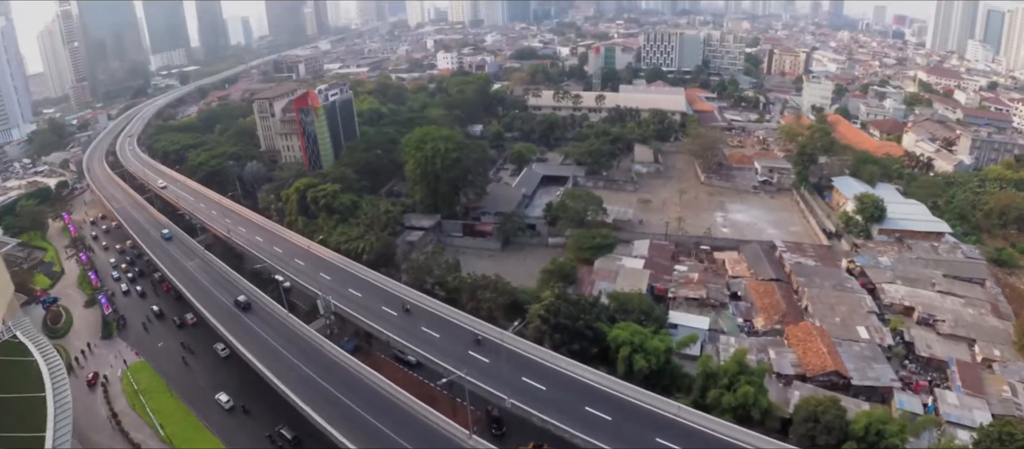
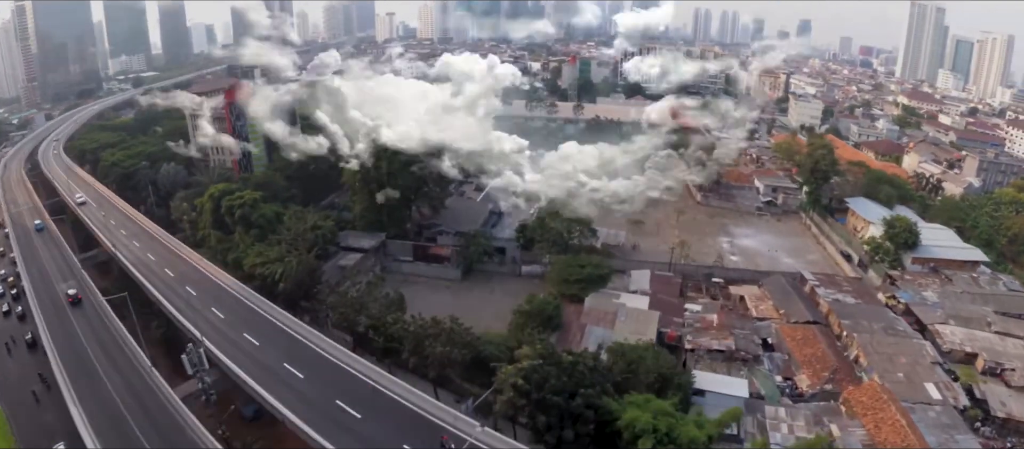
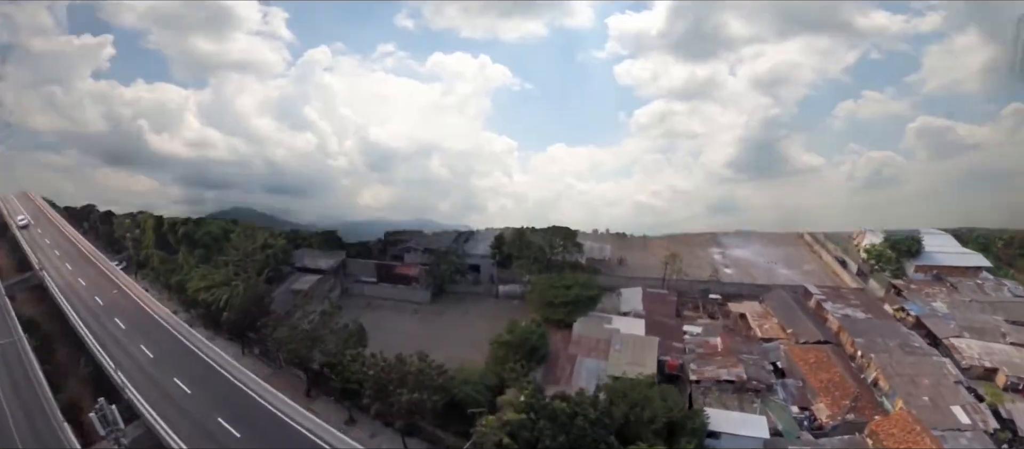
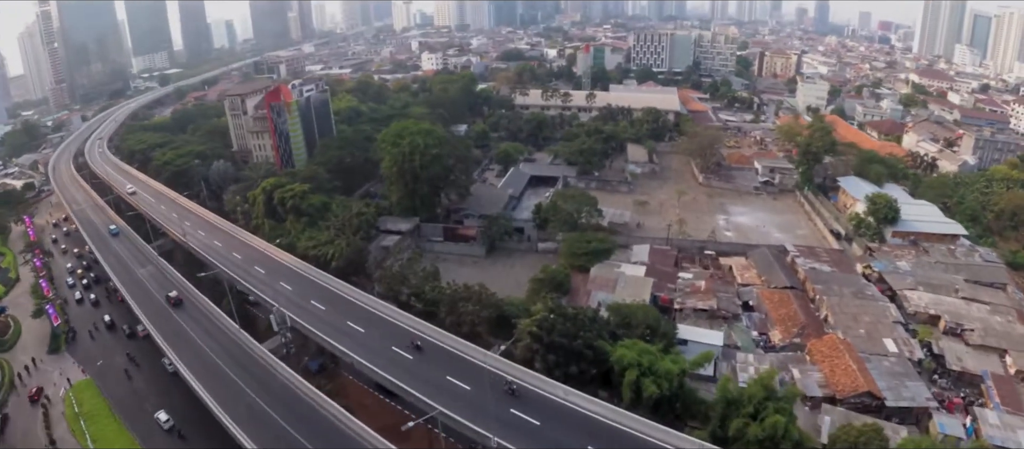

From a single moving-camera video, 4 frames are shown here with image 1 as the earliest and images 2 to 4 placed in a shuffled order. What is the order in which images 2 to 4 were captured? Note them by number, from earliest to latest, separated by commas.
4, 2, 3
